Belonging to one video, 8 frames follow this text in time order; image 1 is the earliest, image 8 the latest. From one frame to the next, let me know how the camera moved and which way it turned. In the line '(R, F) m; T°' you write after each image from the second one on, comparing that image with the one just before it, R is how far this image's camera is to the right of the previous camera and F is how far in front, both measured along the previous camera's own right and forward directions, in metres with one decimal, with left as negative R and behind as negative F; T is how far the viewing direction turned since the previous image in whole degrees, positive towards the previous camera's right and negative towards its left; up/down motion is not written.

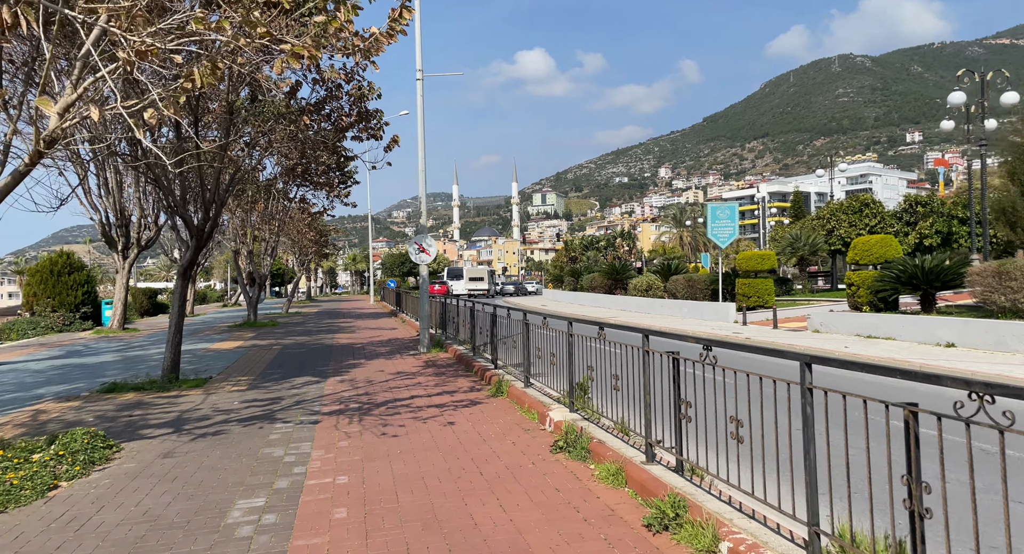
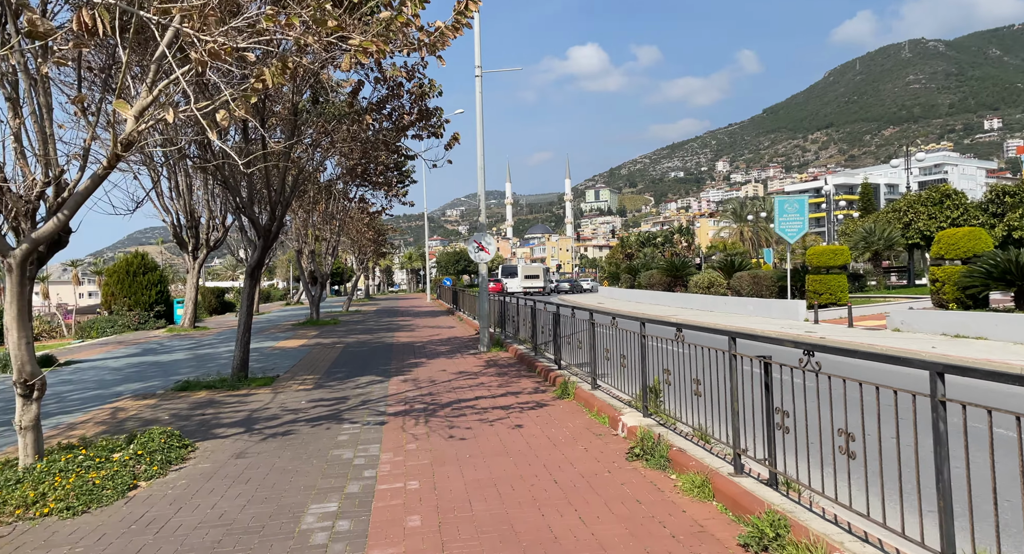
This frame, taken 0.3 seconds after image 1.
(-0.1, +0.2) m; -5°
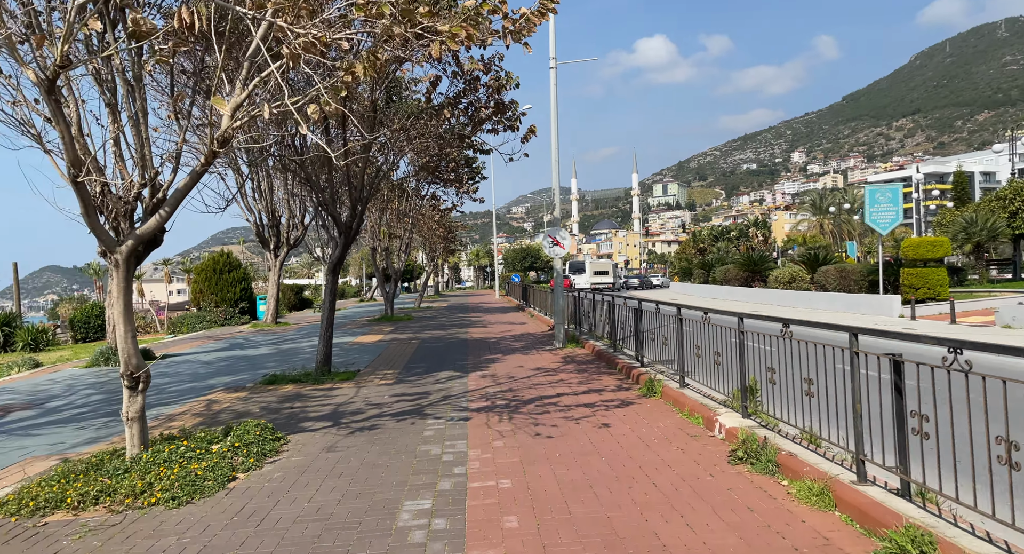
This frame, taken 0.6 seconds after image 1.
(-0.2, +0.1) m; -6°
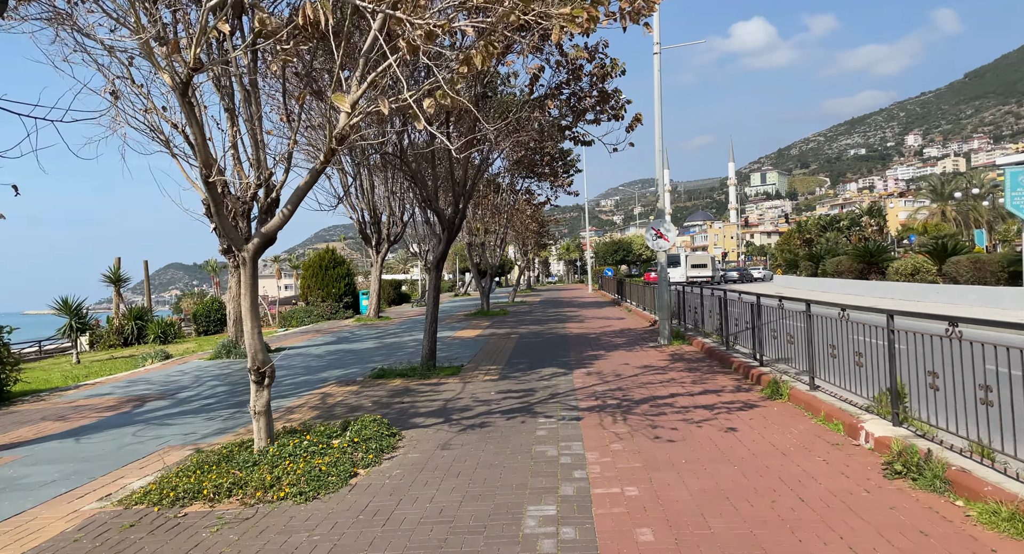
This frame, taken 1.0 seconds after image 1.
(-0.2, +0.2) m; -8°
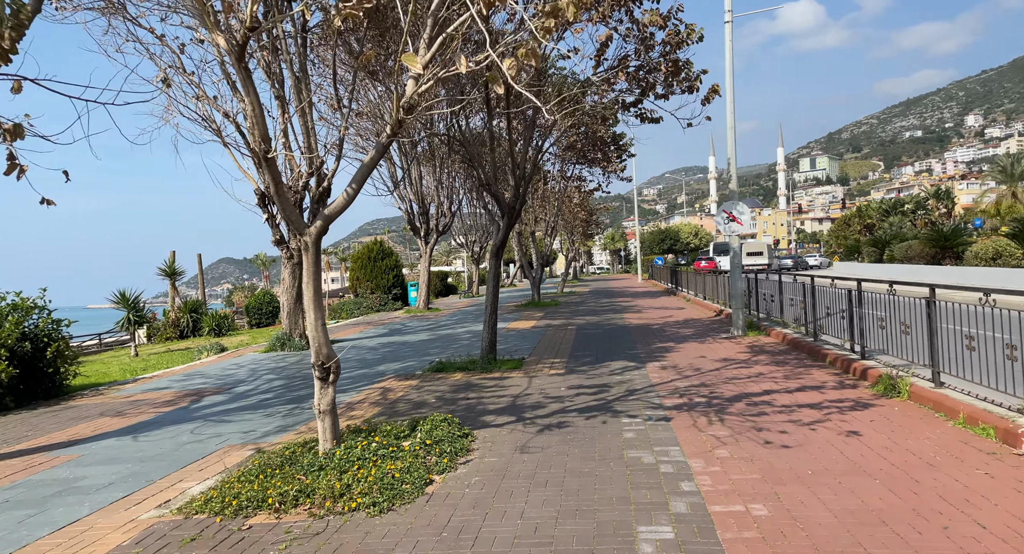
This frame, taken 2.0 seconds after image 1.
(-0.4, +0.7) m; -4°
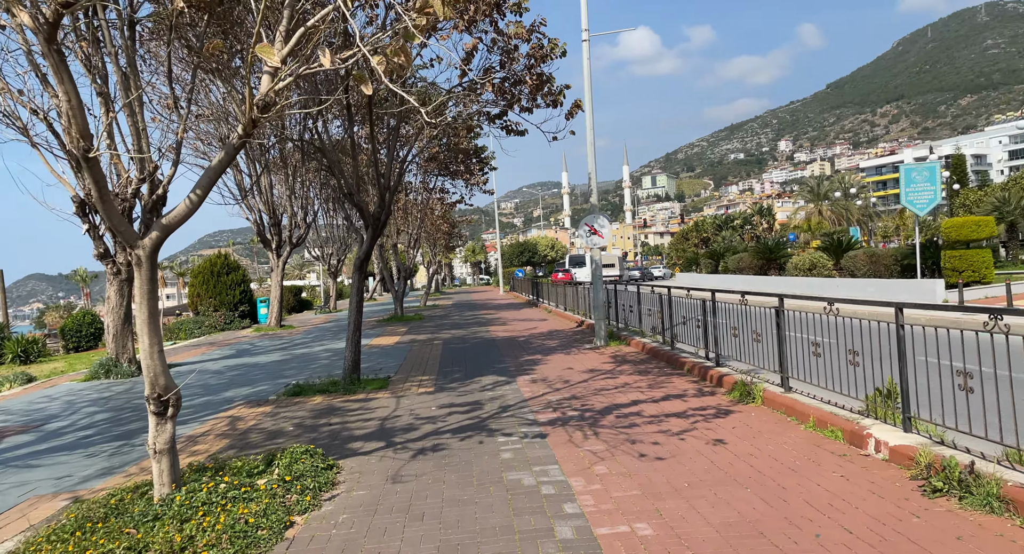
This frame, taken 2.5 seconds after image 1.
(-0.1, +0.3) m; +12°
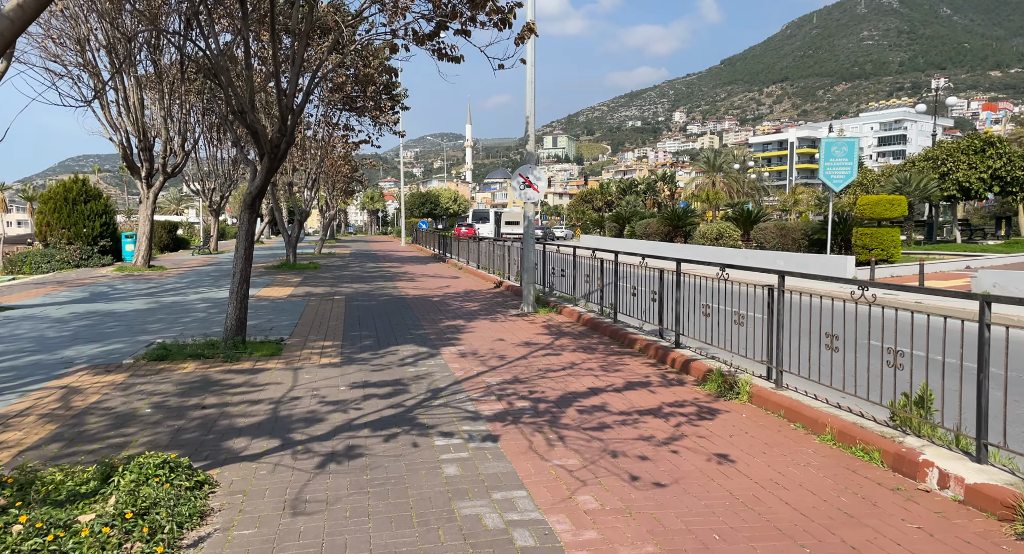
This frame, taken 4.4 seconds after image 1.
(-0.4, +1.6) m; +9°
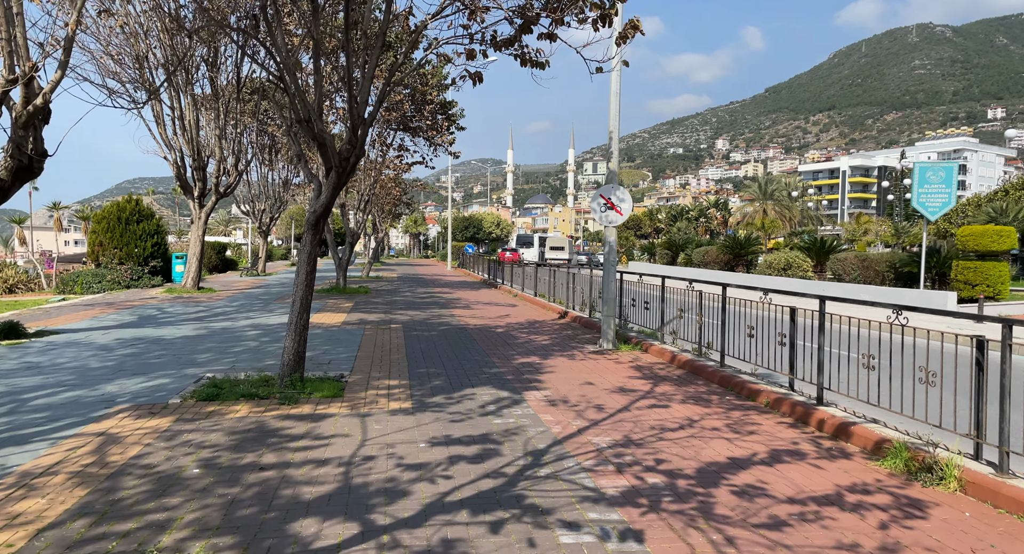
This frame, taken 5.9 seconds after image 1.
(-0.7, +1.2) m; -3°
